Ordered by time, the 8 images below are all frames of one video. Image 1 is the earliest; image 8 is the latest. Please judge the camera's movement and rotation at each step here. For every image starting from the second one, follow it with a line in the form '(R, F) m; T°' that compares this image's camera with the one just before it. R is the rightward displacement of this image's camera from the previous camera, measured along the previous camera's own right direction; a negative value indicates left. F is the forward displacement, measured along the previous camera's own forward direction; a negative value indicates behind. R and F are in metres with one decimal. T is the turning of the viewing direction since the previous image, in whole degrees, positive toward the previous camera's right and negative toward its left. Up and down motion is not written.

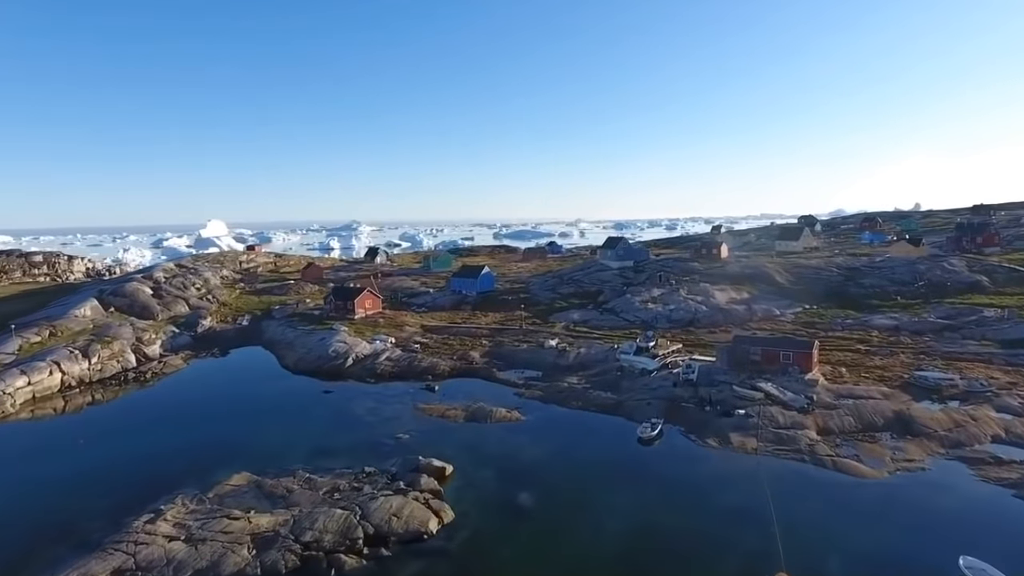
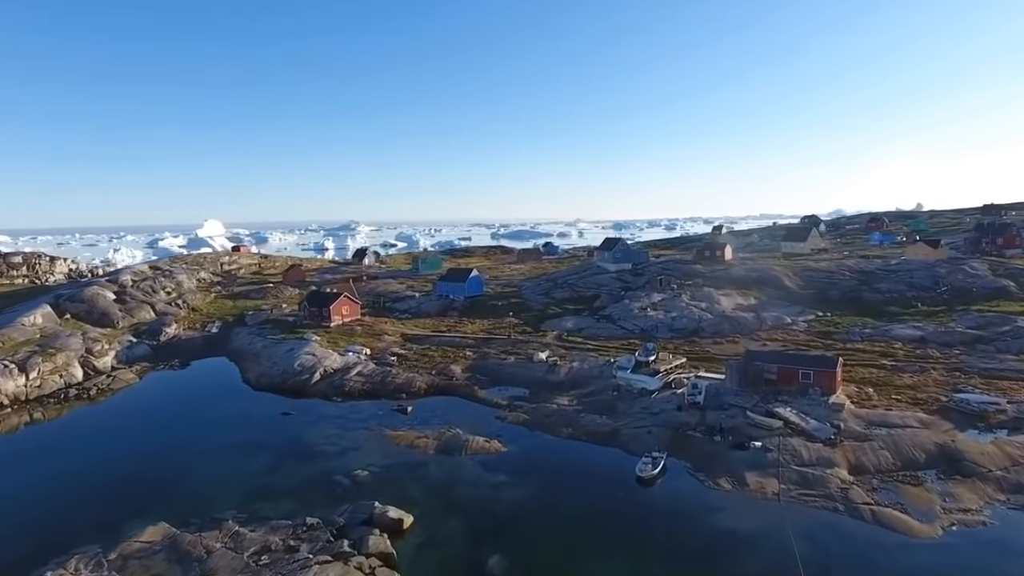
(+0.7, +5.4) m; 0°
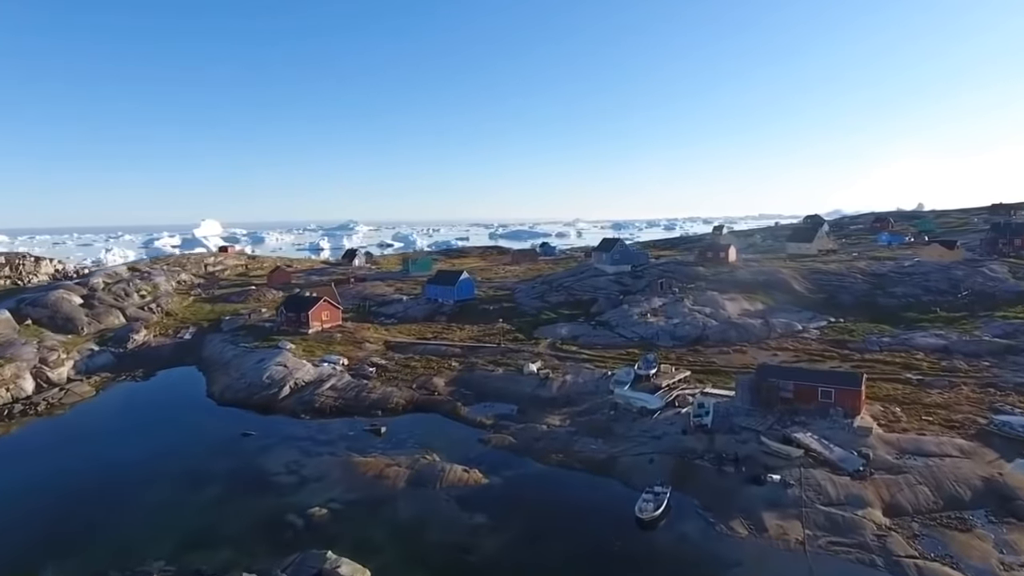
(+0.5, +4.2) m; 0°
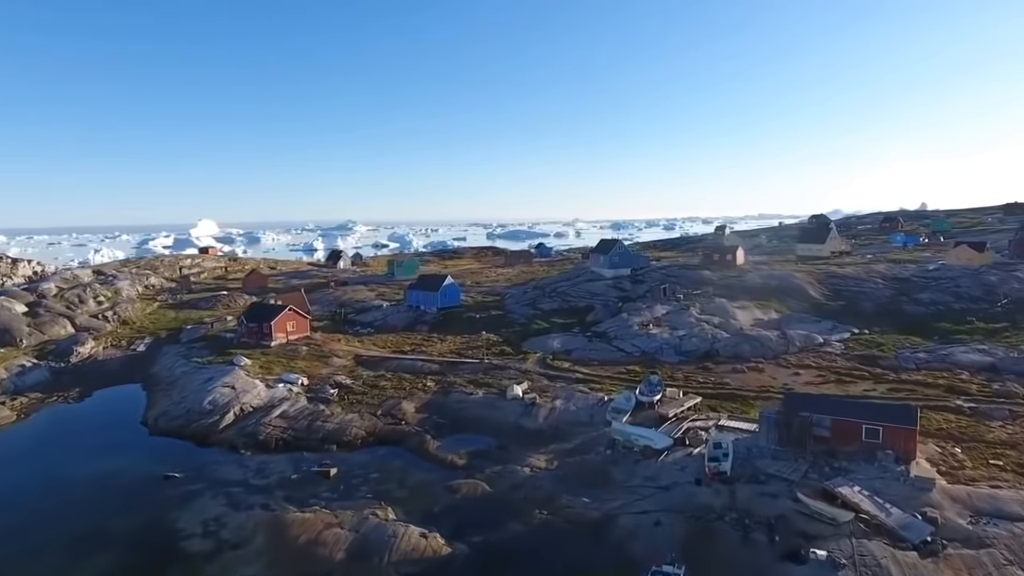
(+0.7, +6.4) m; 0°
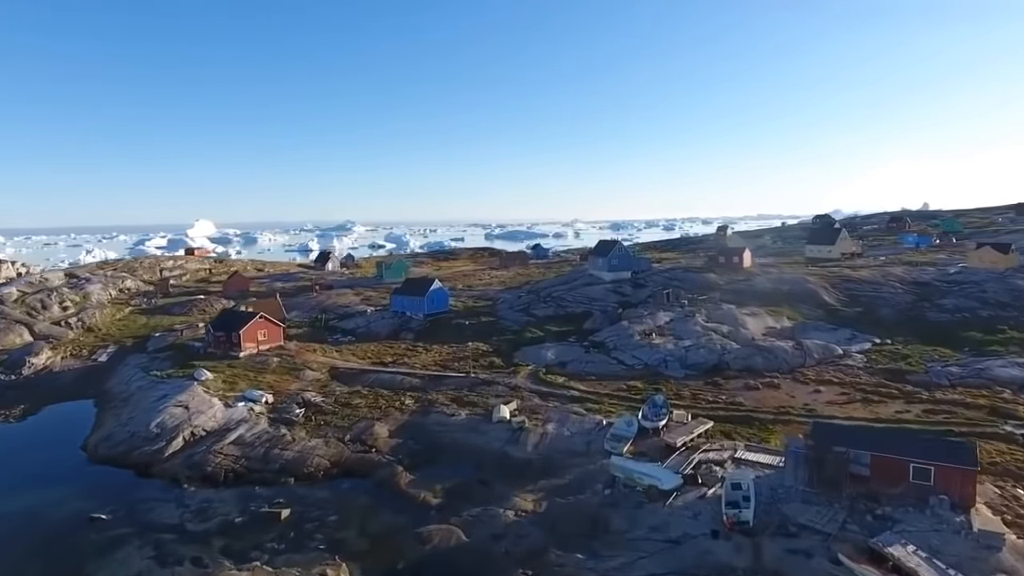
(+0.5, +4.5) m; 0°
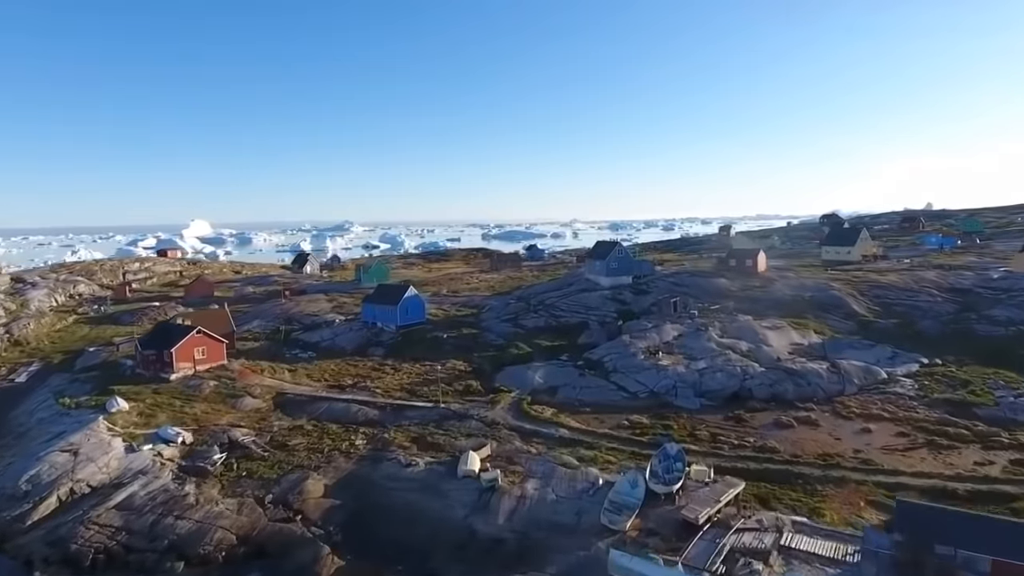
(+0.8, +7.7) m; 0°
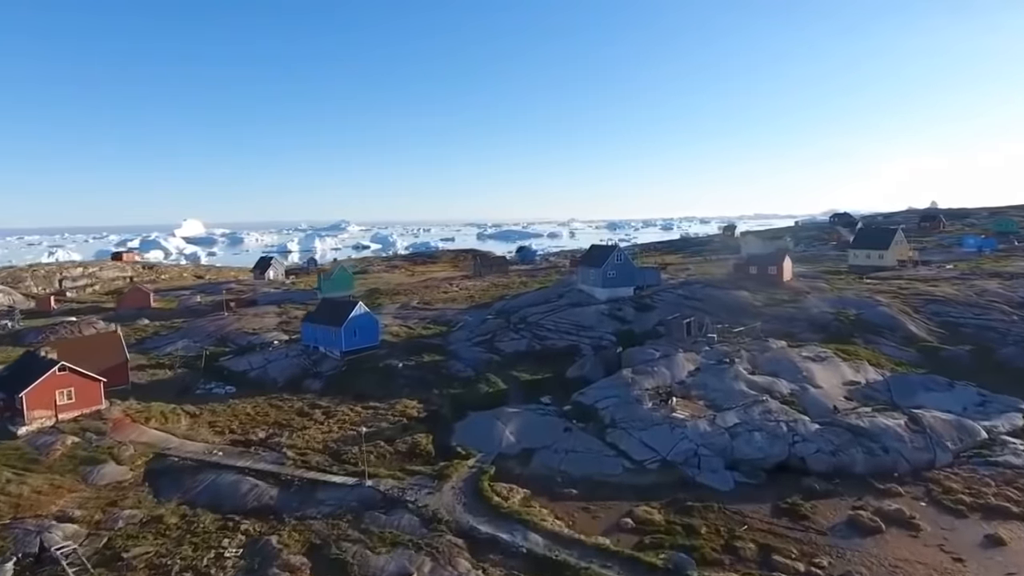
(+1.1, +10.7) m; 0°
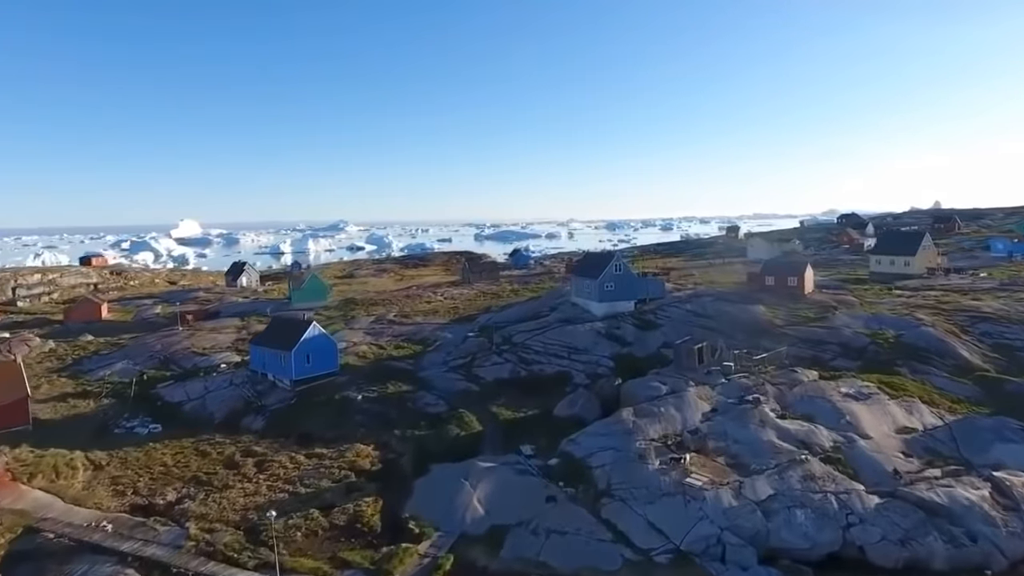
(+0.7, +6.6) m; 0°
